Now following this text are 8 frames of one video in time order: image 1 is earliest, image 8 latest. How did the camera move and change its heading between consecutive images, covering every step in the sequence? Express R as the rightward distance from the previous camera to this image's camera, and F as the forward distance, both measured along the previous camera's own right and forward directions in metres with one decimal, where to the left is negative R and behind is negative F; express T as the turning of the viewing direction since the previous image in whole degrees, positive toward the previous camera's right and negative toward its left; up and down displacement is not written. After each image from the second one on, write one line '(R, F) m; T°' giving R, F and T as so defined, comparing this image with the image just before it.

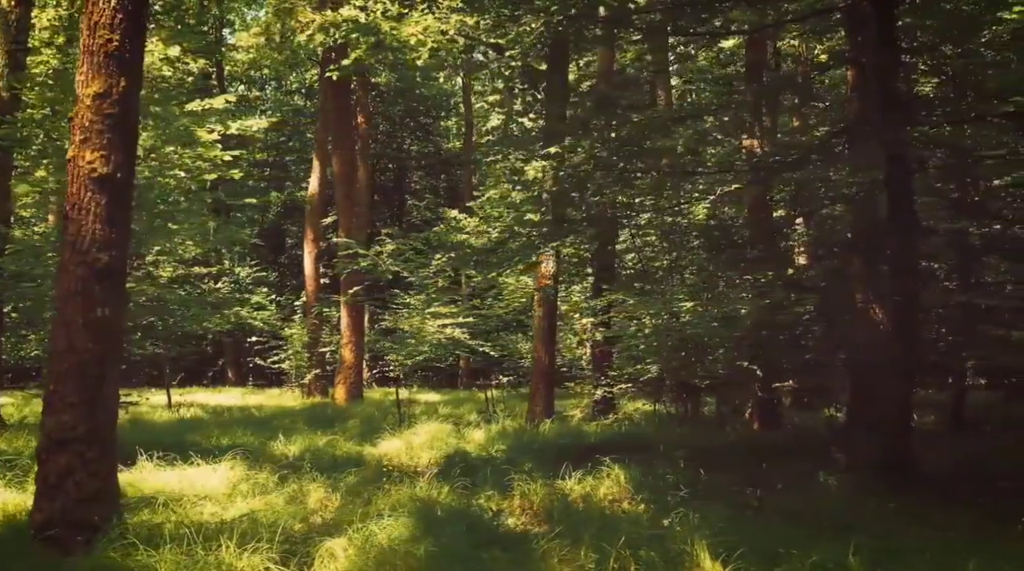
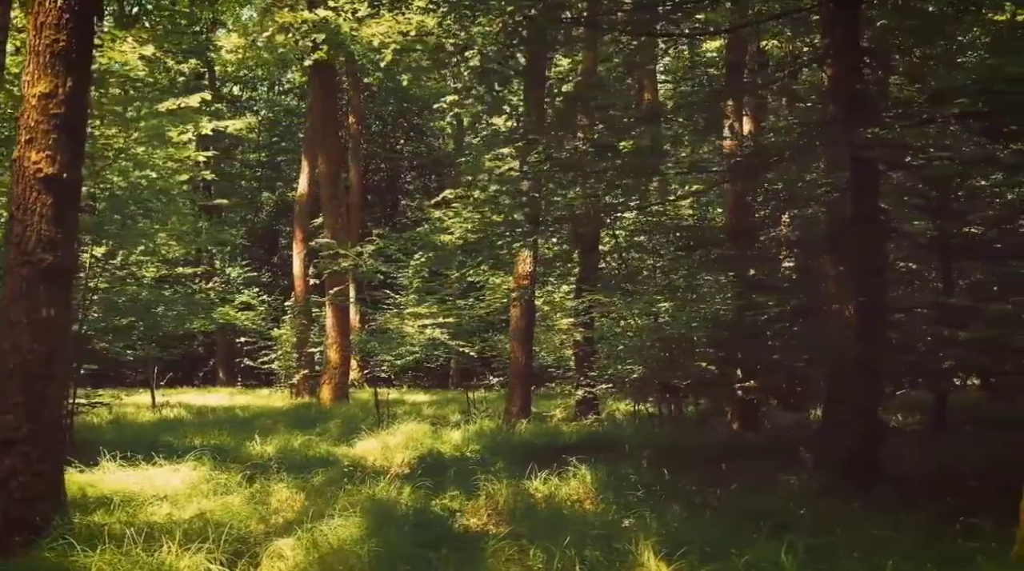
(+0.3, 0.0) m; 0°
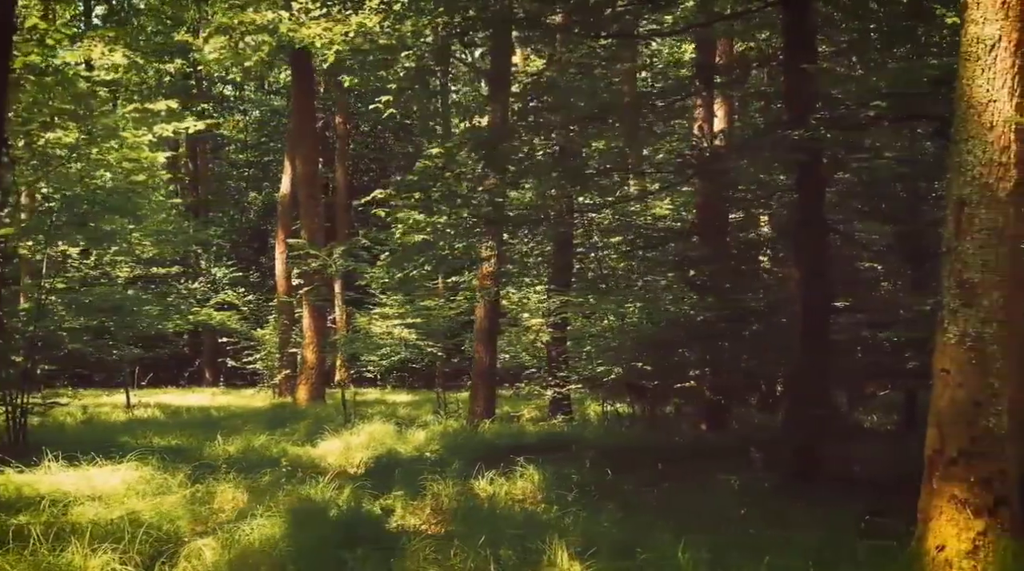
(+0.4, 0.0) m; +1°
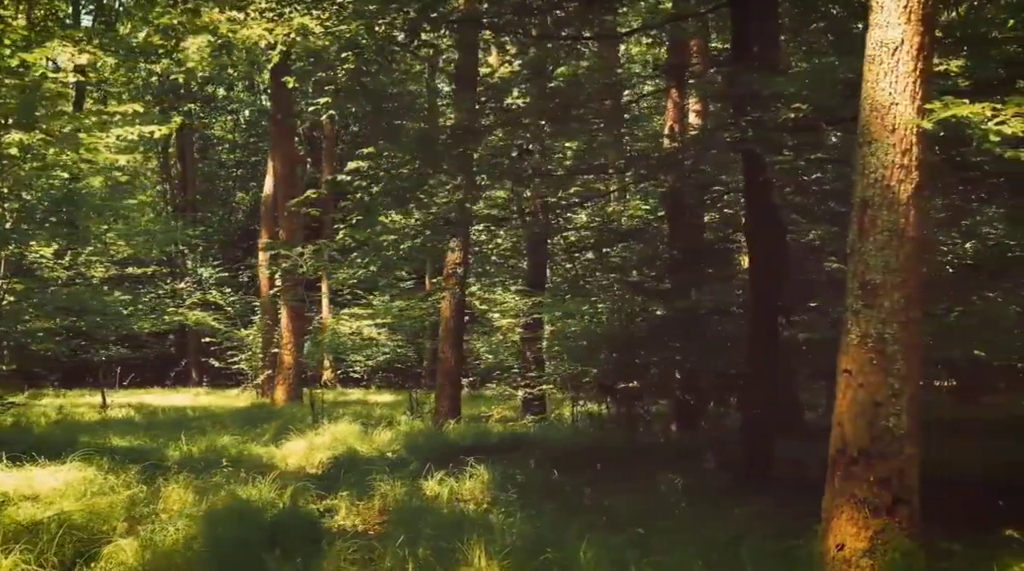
(+0.4, 0.0) m; +1°
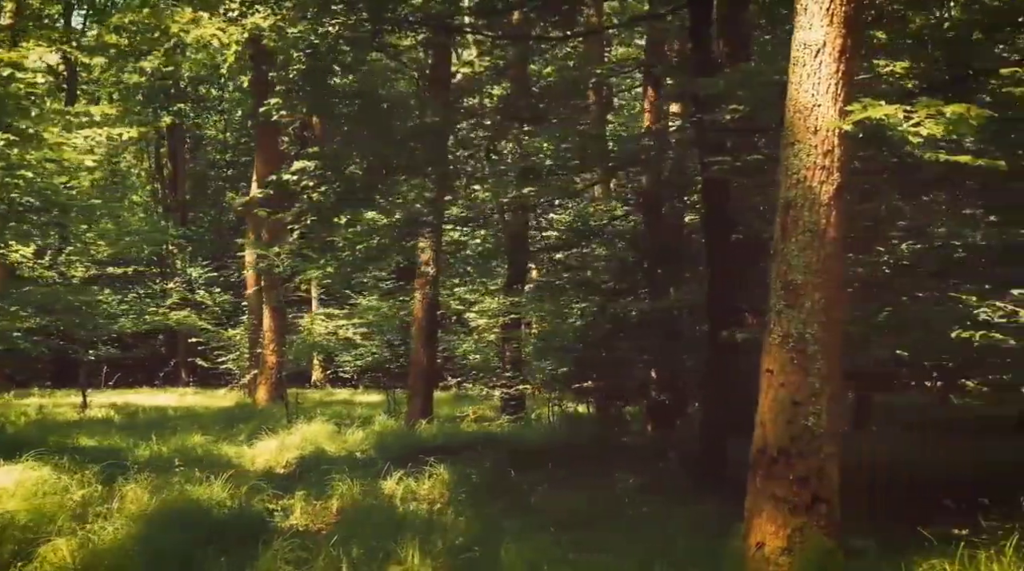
(+0.3, 0.0) m; +1°
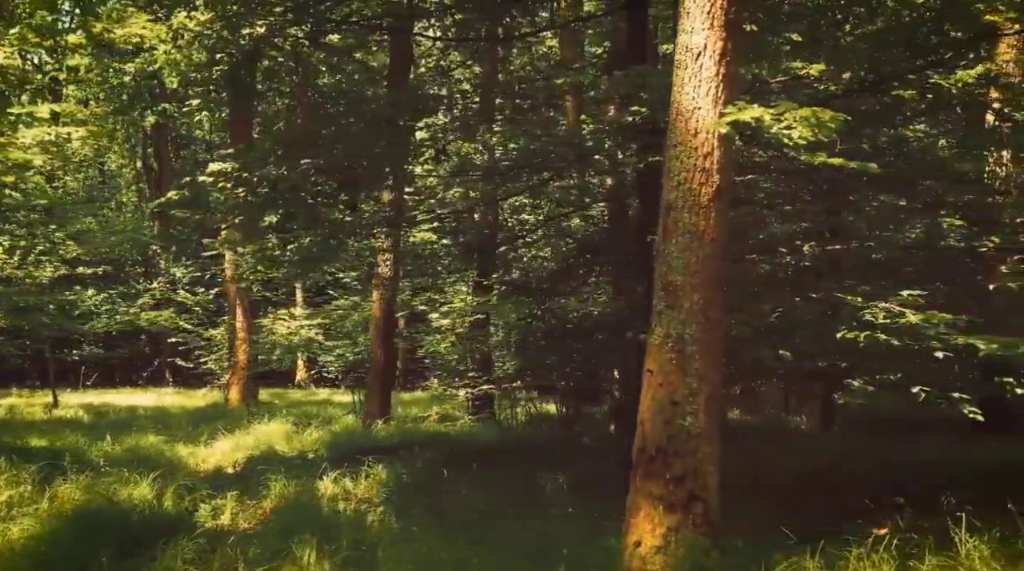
(+0.5, 0.0) m; +1°
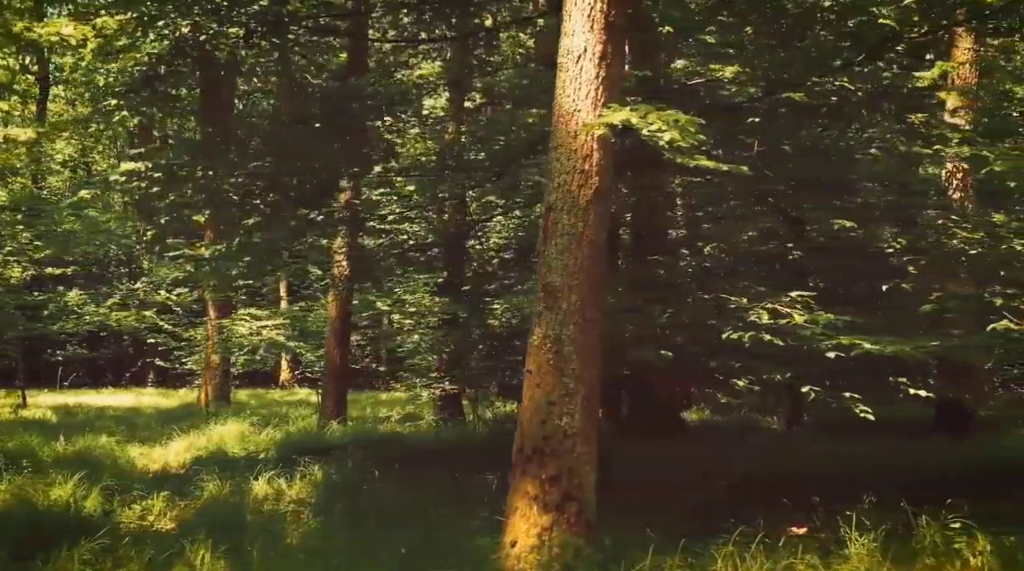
(+0.5, 0.0) m; +1°
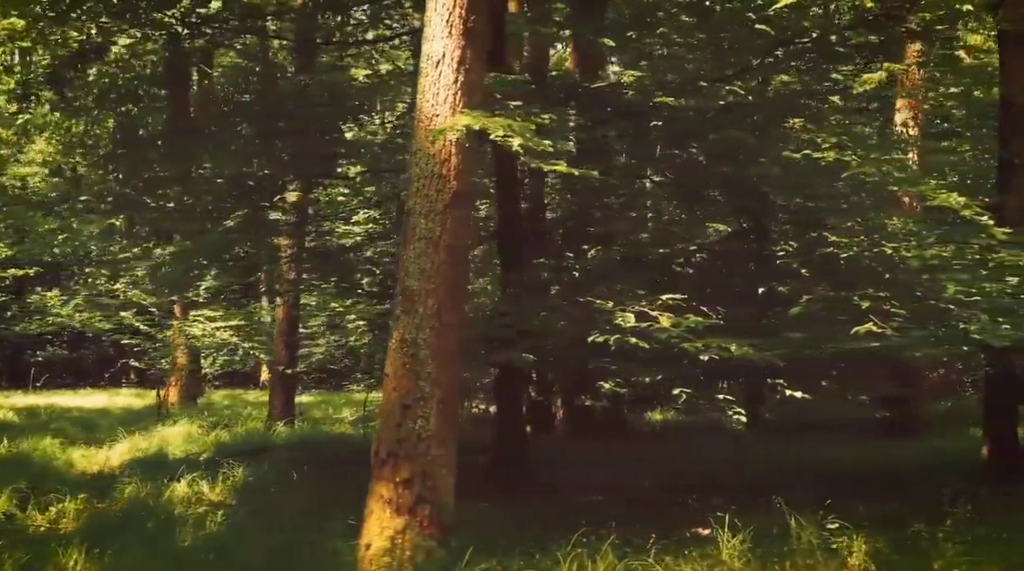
(+0.6, 0.0) m; +1°
